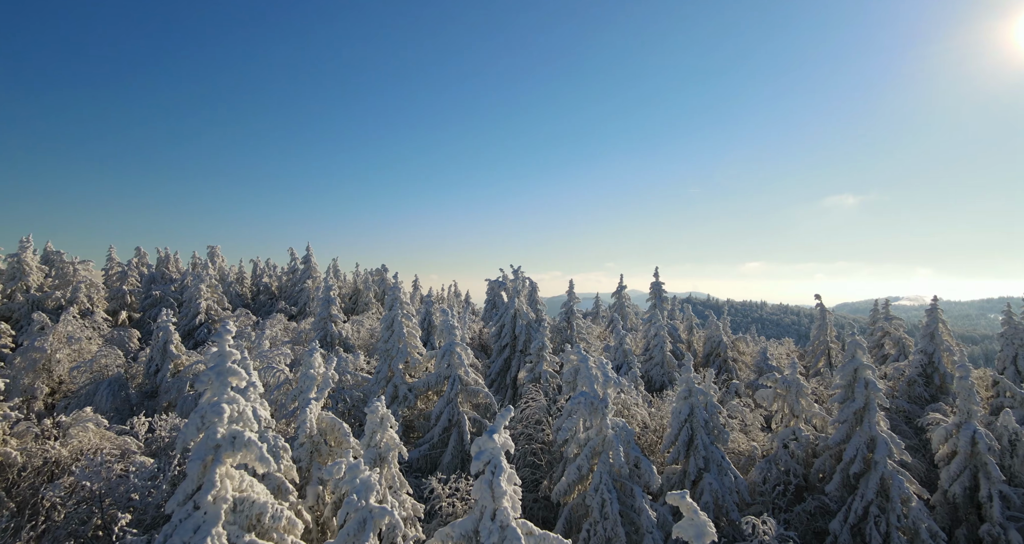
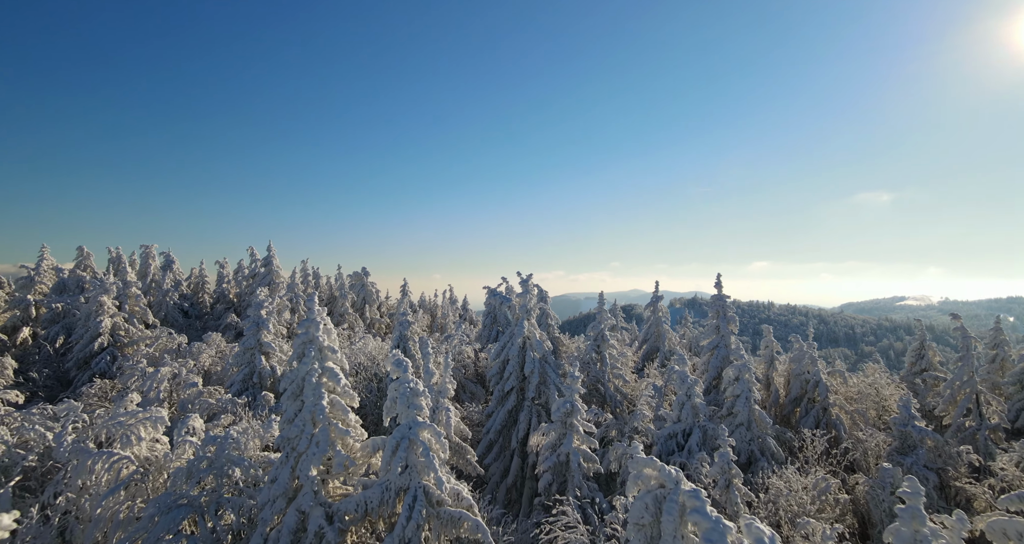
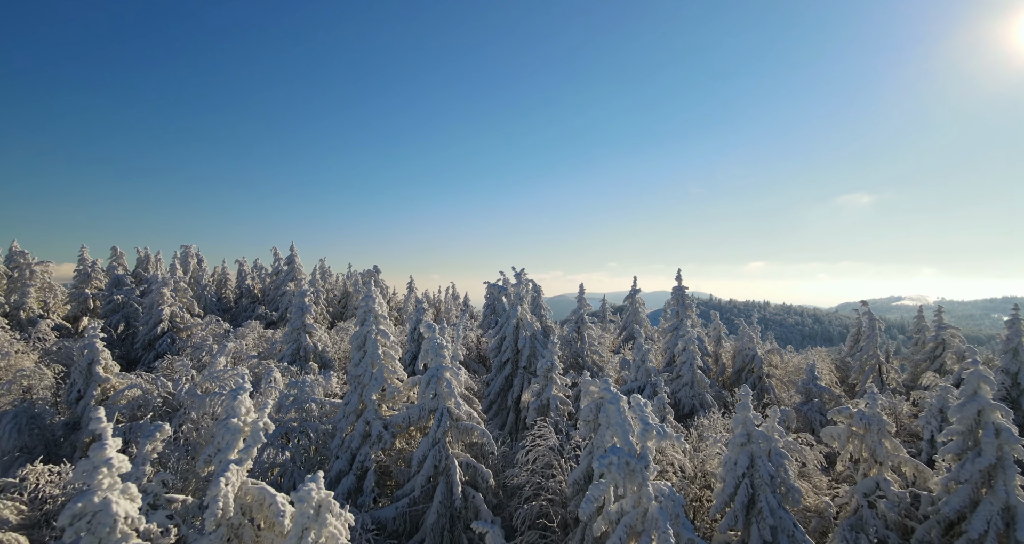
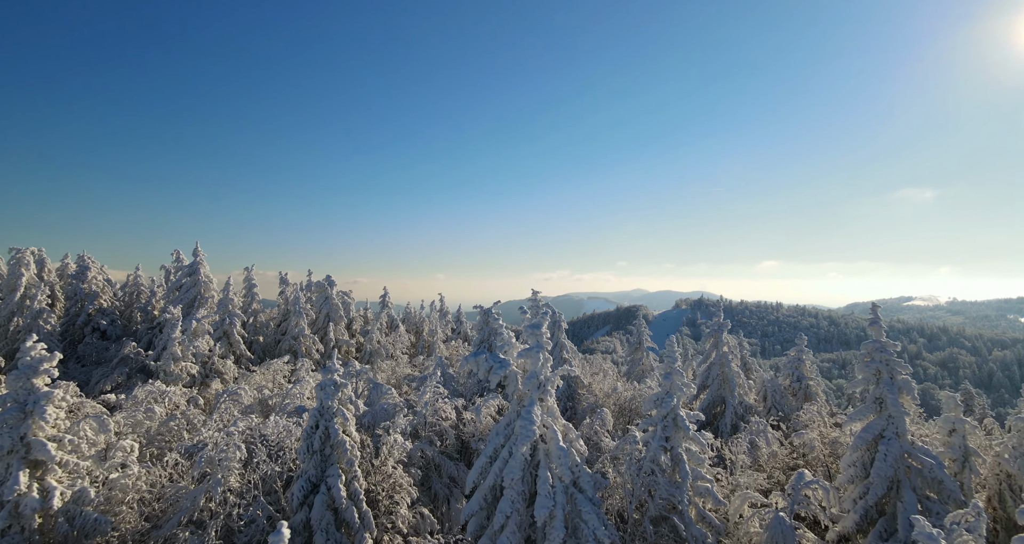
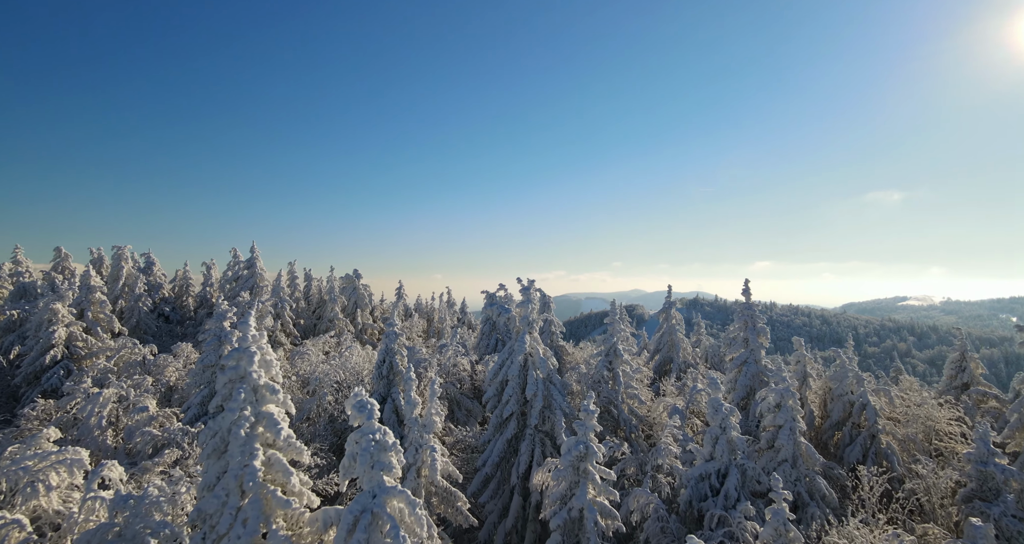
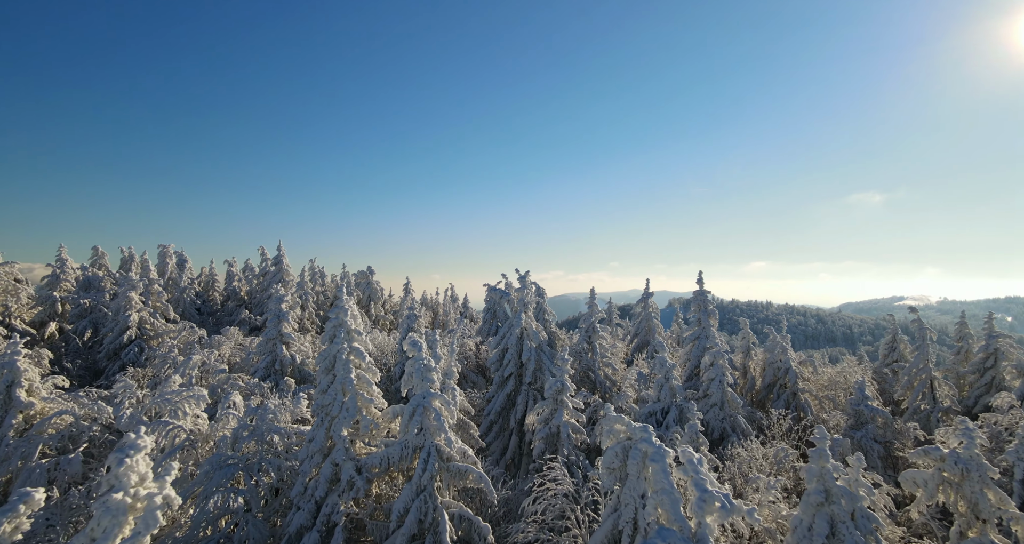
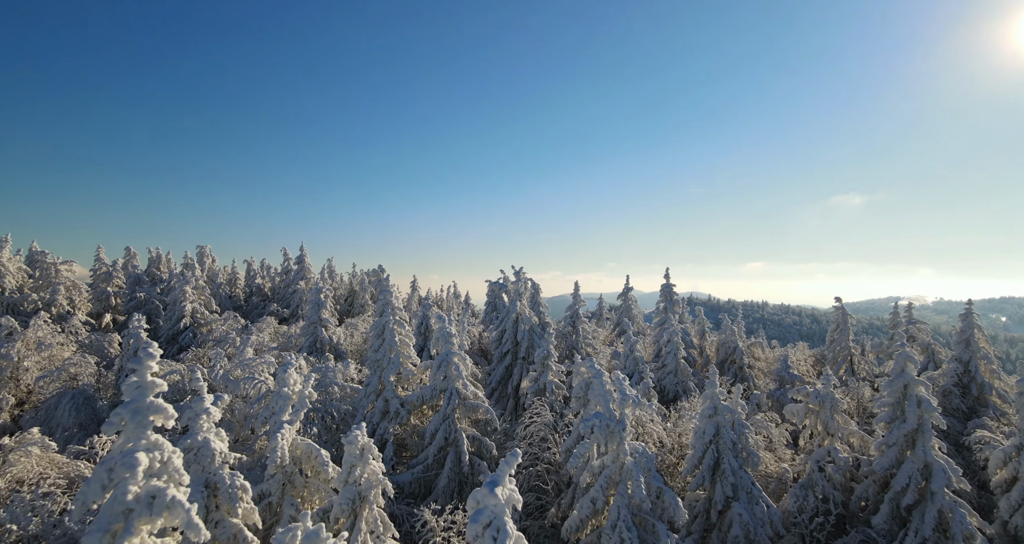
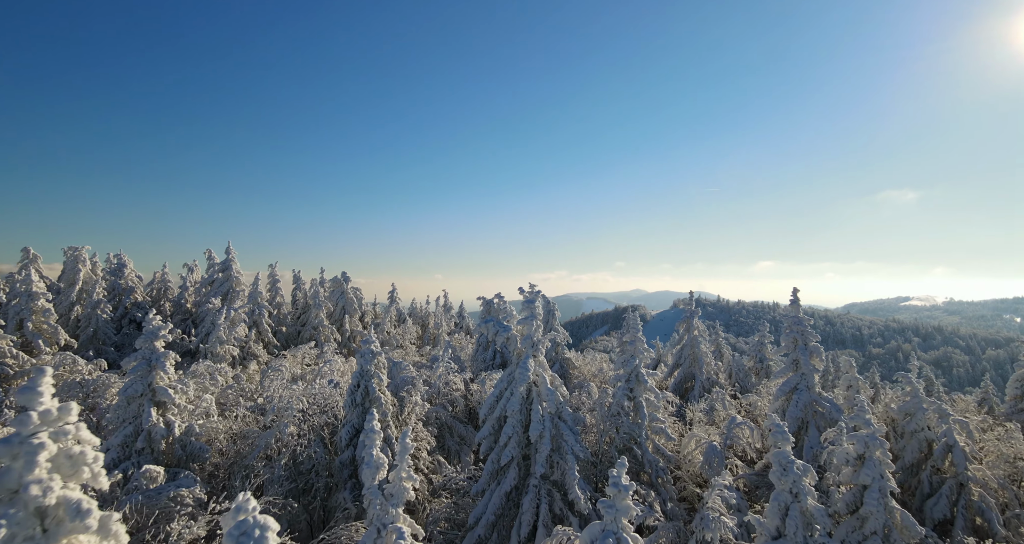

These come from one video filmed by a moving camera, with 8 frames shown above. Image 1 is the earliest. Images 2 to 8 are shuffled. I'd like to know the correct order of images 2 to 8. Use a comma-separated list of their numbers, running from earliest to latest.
7, 3, 6, 2, 5, 8, 4
